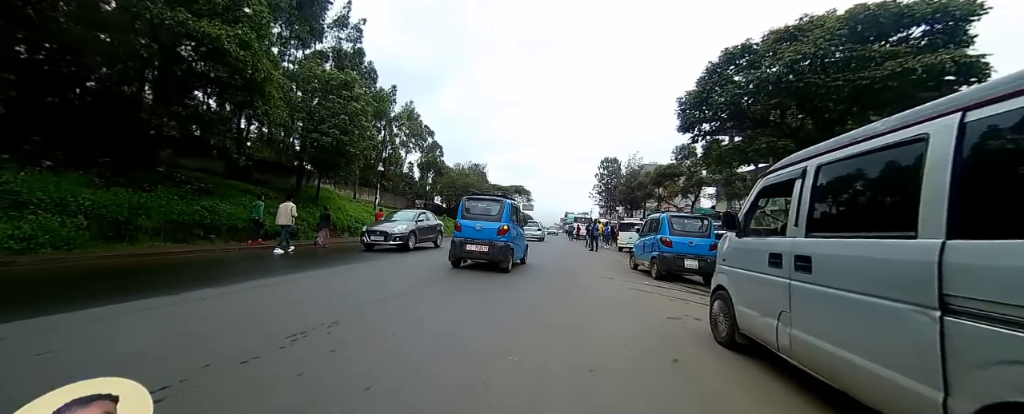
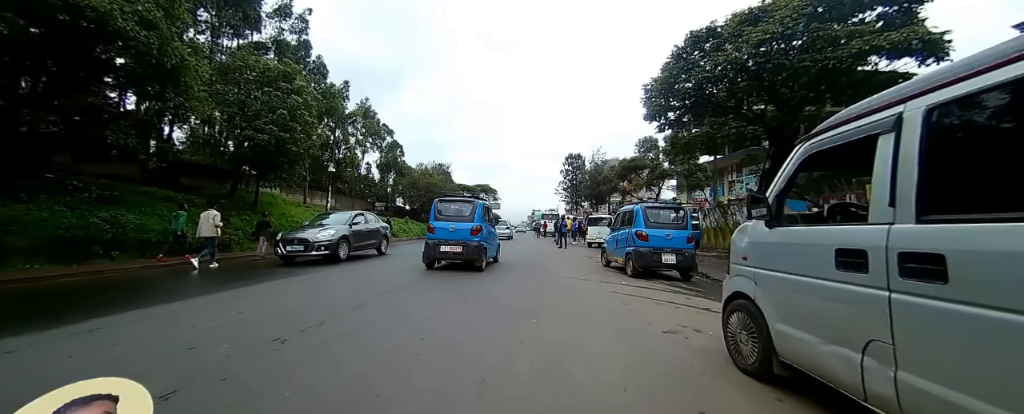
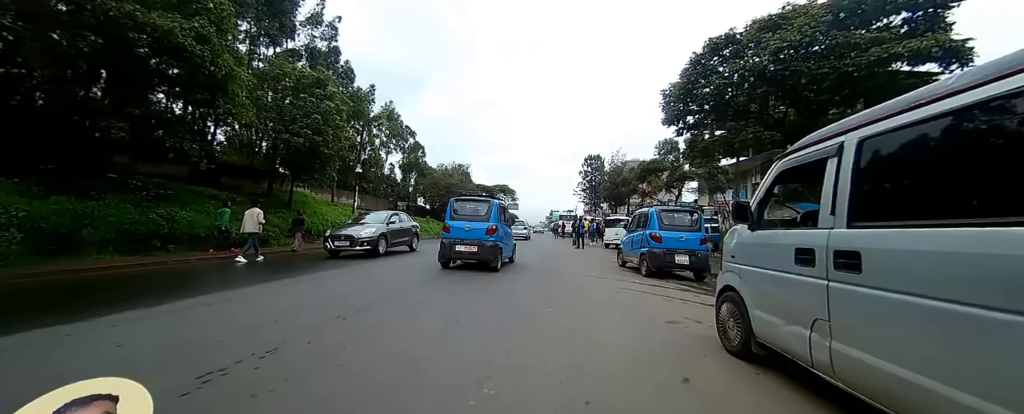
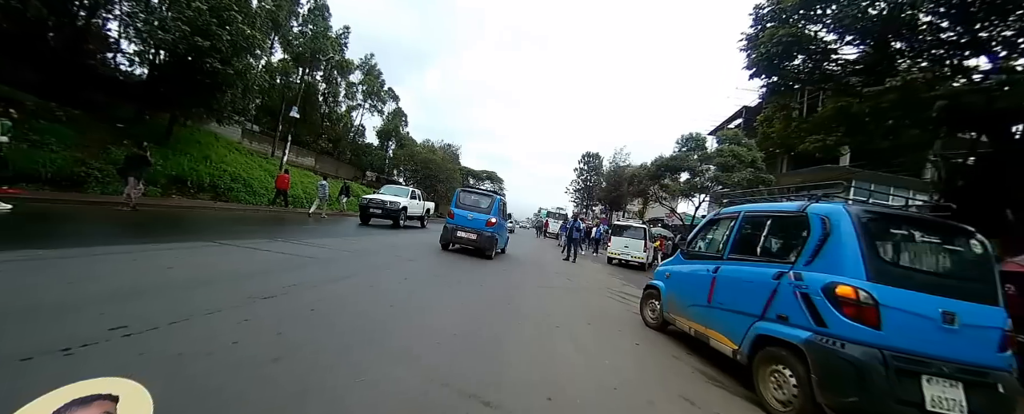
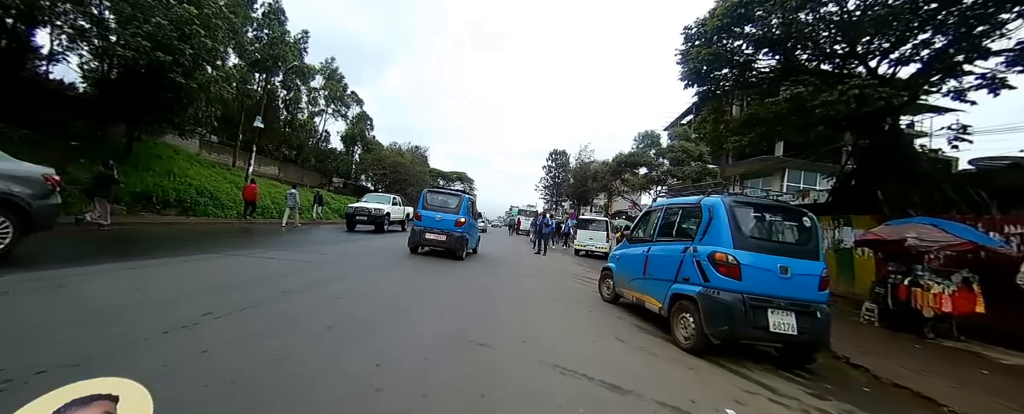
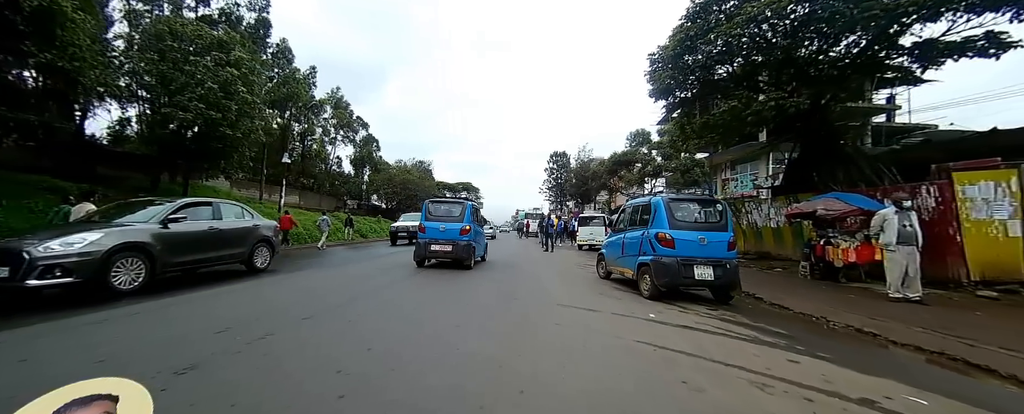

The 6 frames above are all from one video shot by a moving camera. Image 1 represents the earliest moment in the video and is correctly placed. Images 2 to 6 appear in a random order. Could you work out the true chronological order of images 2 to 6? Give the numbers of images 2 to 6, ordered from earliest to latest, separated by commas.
3, 2, 6, 5, 4
